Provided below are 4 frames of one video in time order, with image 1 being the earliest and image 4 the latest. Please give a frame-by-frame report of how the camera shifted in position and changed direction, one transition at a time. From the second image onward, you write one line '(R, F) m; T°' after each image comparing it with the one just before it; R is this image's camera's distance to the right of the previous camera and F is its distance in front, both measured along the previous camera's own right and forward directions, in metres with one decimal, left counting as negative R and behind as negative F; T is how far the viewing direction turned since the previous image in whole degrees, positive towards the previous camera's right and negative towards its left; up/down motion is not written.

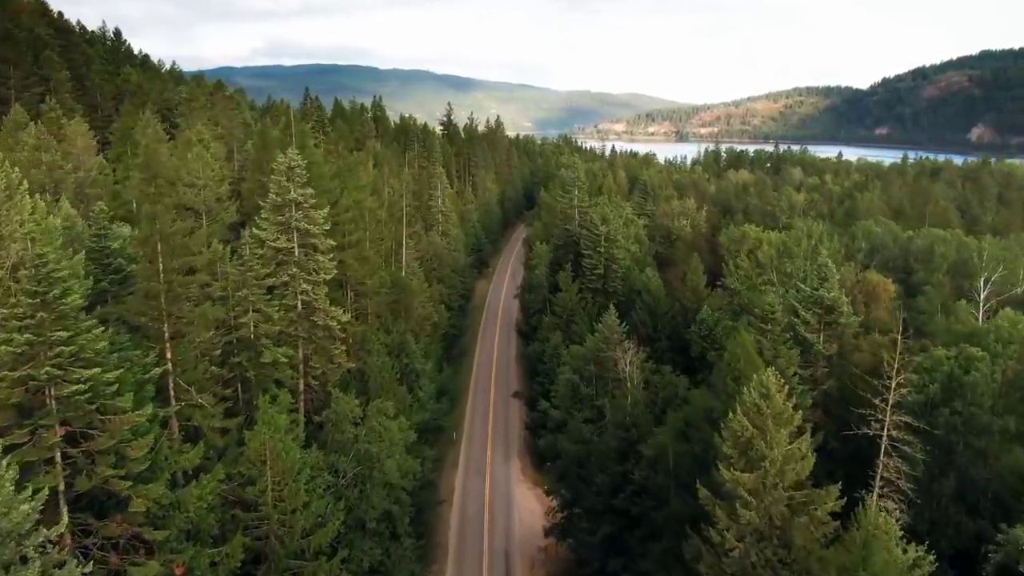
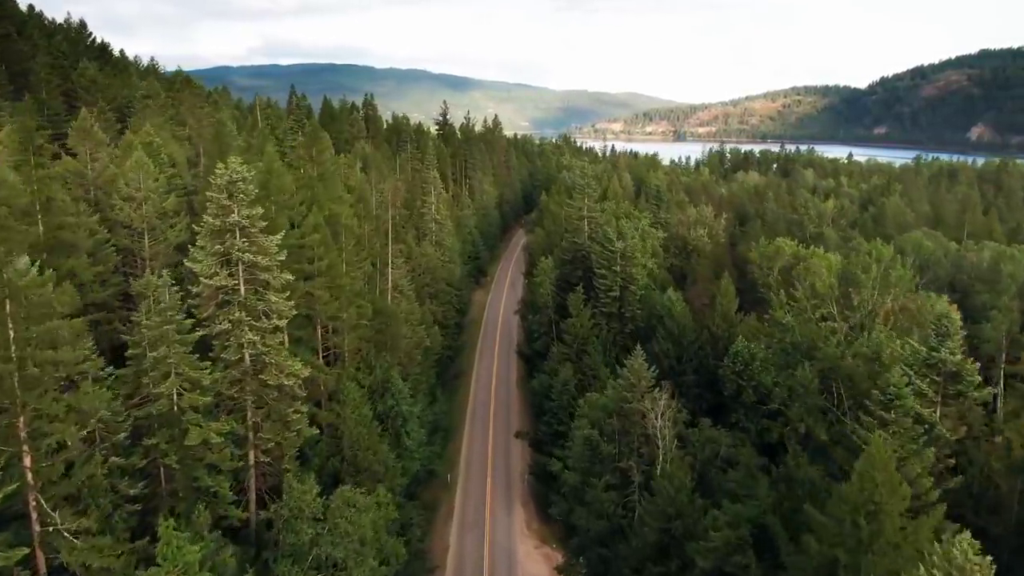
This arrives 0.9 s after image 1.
(-0.5, +8.2) m; 0°
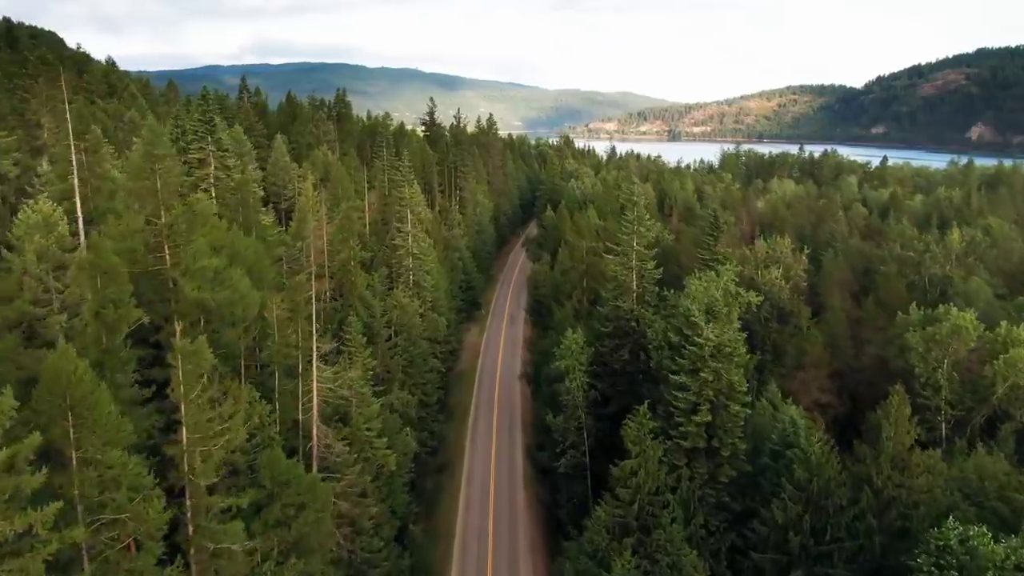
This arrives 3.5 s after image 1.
(-1.2, +22.6) m; +1°
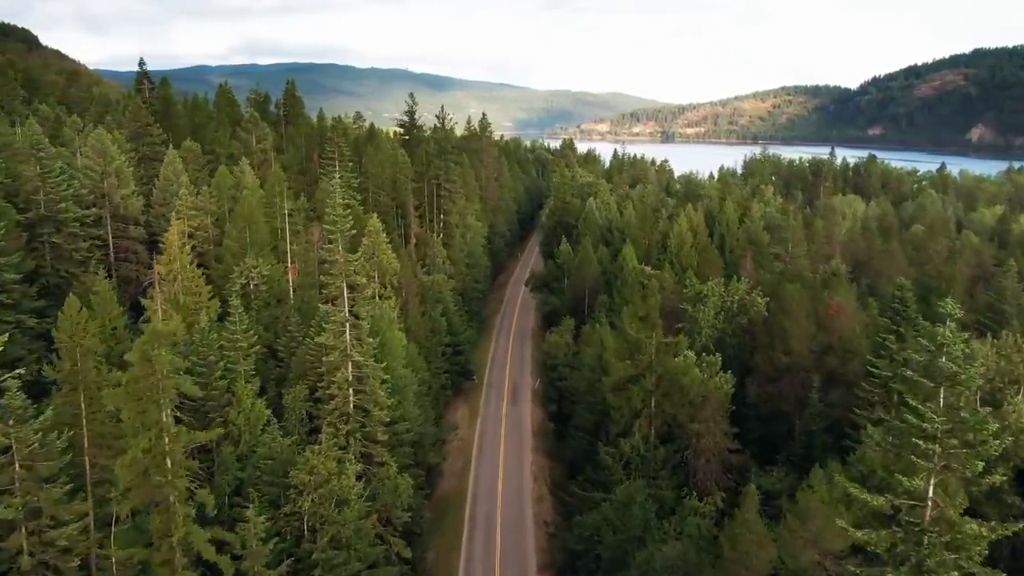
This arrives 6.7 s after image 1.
(-1.6, +28.5) m; +1°
